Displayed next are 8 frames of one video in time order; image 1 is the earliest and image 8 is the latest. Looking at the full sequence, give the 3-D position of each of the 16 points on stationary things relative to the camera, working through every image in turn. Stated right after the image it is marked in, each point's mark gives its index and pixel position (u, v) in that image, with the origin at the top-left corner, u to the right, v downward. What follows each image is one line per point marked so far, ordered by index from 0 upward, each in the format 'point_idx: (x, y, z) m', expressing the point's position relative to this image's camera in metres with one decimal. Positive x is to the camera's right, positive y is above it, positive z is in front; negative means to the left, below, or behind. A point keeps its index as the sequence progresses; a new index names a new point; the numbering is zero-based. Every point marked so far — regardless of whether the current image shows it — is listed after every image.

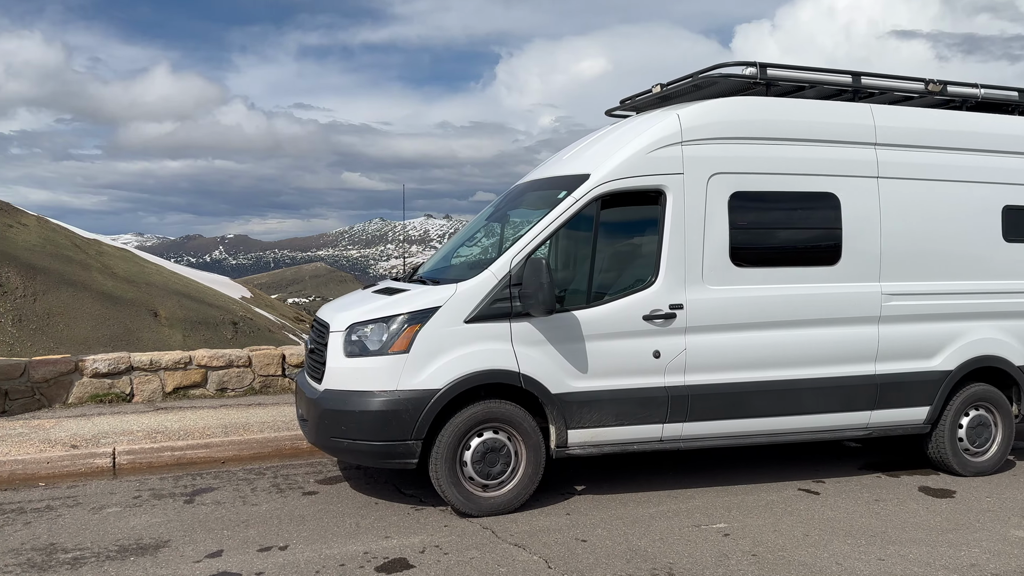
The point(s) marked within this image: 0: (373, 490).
0: (-1.0, -1.4, +5.6) m
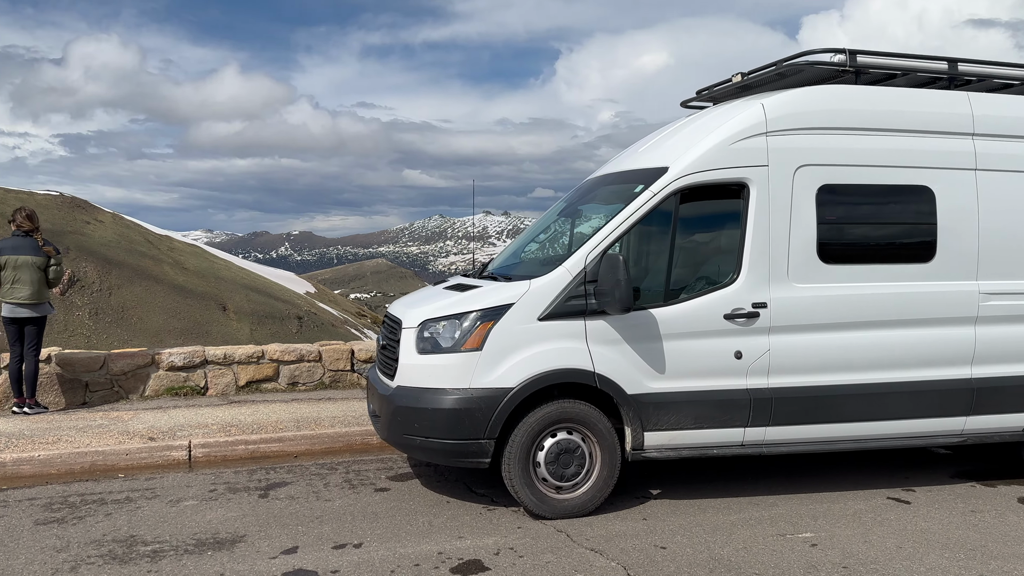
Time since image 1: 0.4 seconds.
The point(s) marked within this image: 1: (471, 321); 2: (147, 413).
0: (-0.5, -1.4, +5.6) m
1: (-0.3, -0.2, +5.0) m
2: (-3.3, -1.1, +7.4) m
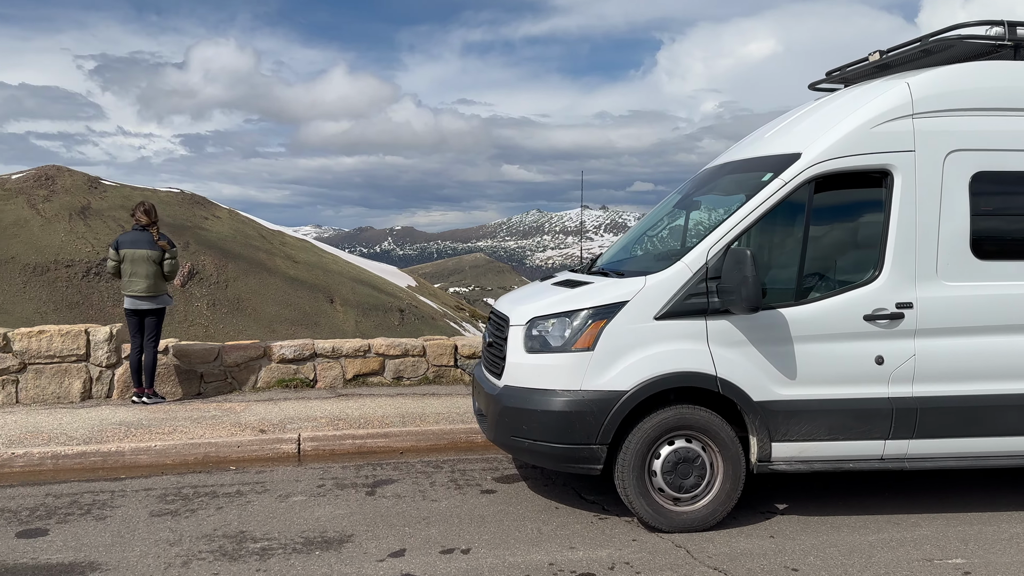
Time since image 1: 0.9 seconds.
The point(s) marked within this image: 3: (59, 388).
0: (+0.3, -1.3, +5.3) m
1: (+0.4, -0.2, +4.7) m
2: (-2.3, -1.1, +7.5) m
3: (-4.2, -0.9, +7.5) m
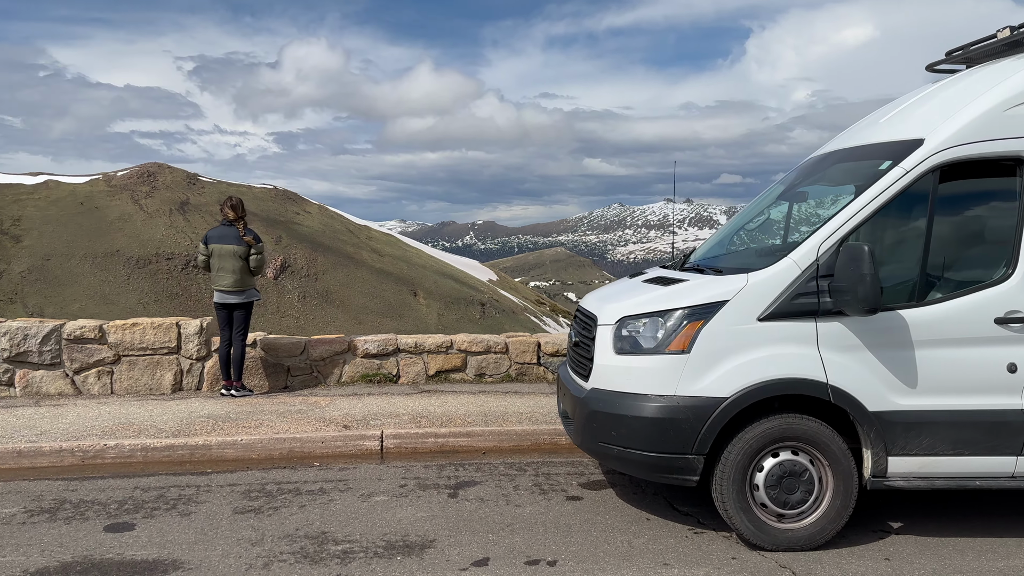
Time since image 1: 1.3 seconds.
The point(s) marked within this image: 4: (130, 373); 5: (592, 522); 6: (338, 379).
0: (+0.8, -1.3, +5.0) m
1: (+0.9, -0.2, +4.4) m
2: (-1.6, -1.0, +7.4) m
3: (-3.4, -0.9, +7.7) m
4: (-3.6, -0.8, +7.6) m
5: (+0.5, -1.4, +4.7) m
6: (-1.7, -0.9, +8.1) m
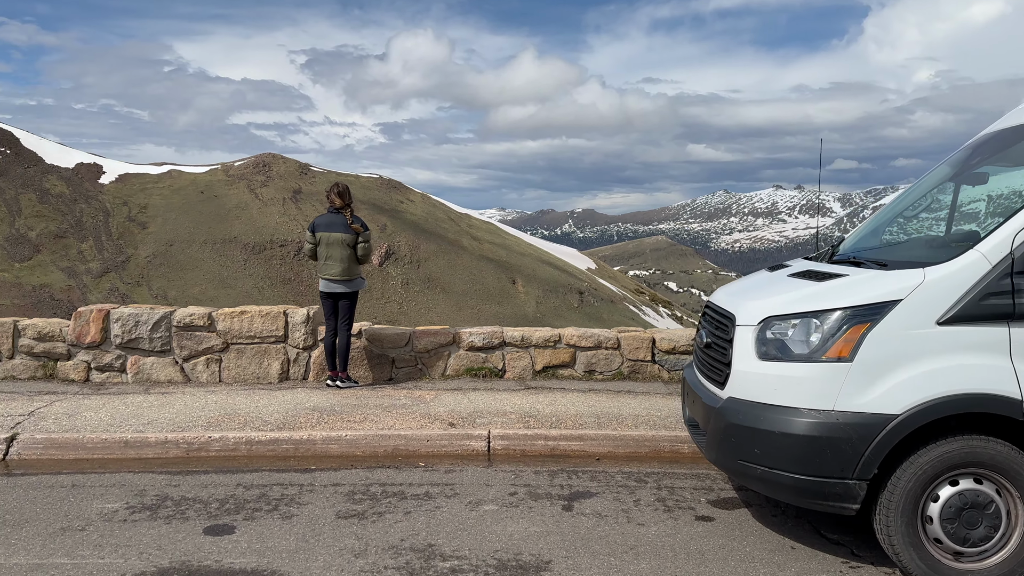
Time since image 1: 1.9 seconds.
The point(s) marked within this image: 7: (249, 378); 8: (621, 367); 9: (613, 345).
0: (+1.5, -1.3, +4.5) m
1: (+1.5, -0.2, +3.8) m
2: (-0.6, -0.9, +7.1) m
3: (-2.4, -0.7, +7.6) m
4: (-2.5, -0.7, +7.5) m
5: (+1.1, -1.3, +4.1) m
6: (-0.7, -0.8, +7.8) m
7: (-2.5, -0.8, +7.5) m
8: (+1.1, -0.8, +7.8) m
9: (+1.0, -0.6, +7.8) m
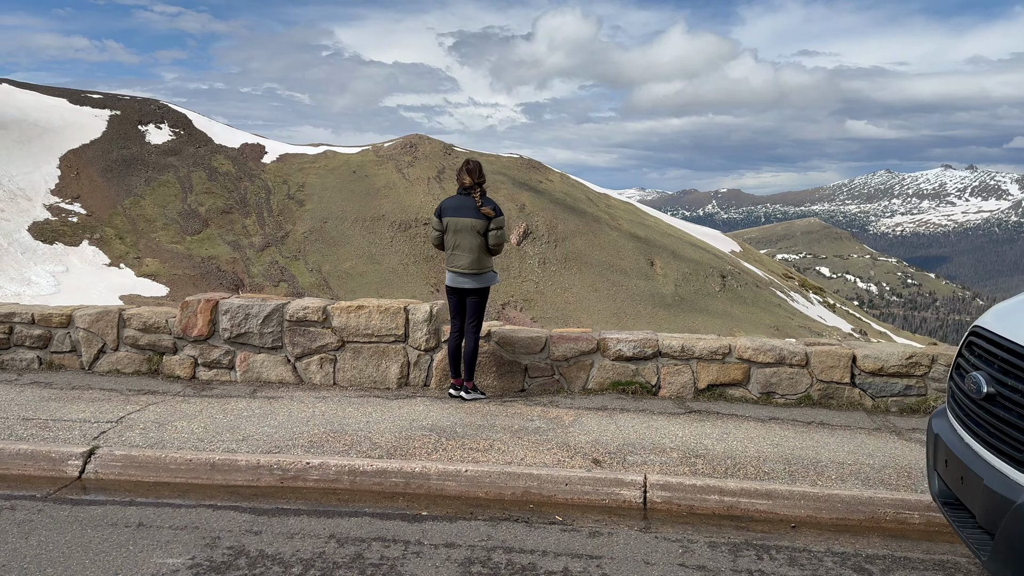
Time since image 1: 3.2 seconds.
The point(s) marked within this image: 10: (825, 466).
0: (+2.1, -1.4, +2.9) m
1: (+2.1, -0.3, +2.2) m
2: (+0.6, -0.9, +5.8) m
3: (-1.1, -0.7, +6.6) m
4: (-1.3, -0.6, +6.6) m
5: (+1.7, -1.4, +2.7) m
6: (+0.6, -0.8, +6.5) m
7: (-1.2, -0.8, +6.6) m
8: (+2.3, -0.8, +6.3) m
9: (+2.2, -0.6, +6.3) m
10: (+1.9, -1.1, +4.9) m
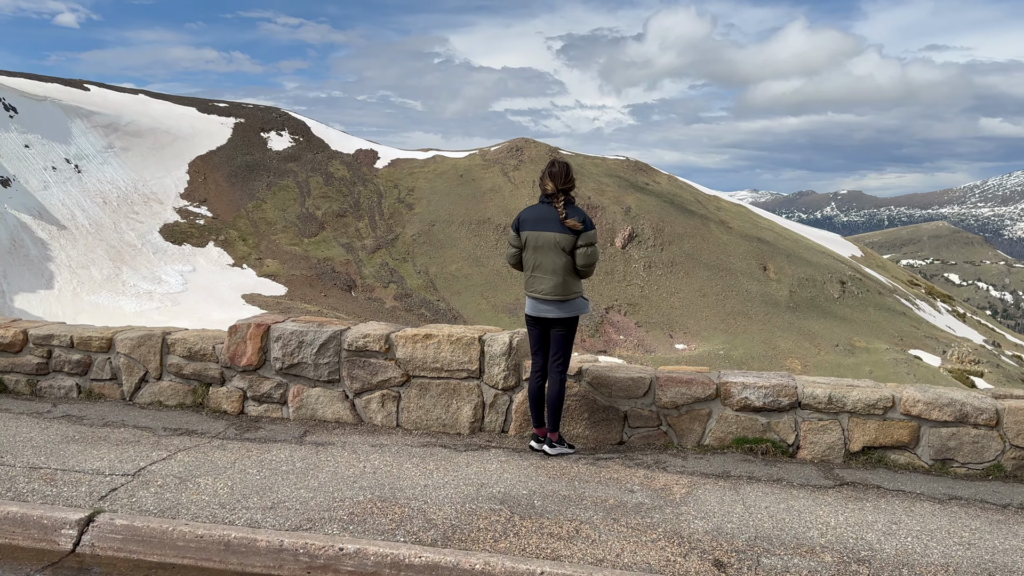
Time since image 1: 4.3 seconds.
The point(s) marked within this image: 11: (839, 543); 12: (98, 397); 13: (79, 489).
0: (+2.3, -1.6, +1.5) m
1: (+2.2, -0.5, +0.8) m
2: (+1.1, -1.1, +4.6) m
3: (-0.5, -0.9, +5.5) m
4: (-0.6, -0.8, +5.6) m
5: (+1.8, -1.6, +1.3) m
6: (+1.2, -1.0, +5.2) m
7: (-0.5, -0.9, +5.6) m
8: (+2.9, -1.0, +4.8) m
9: (+2.8, -0.8, +4.8) m
10: (+2.3, -1.3, +3.5) m
11: (+1.6, -1.2, +3.9) m
12: (-3.1, -0.8, +6.0) m
13: (-2.3, -1.1, +4.3) m
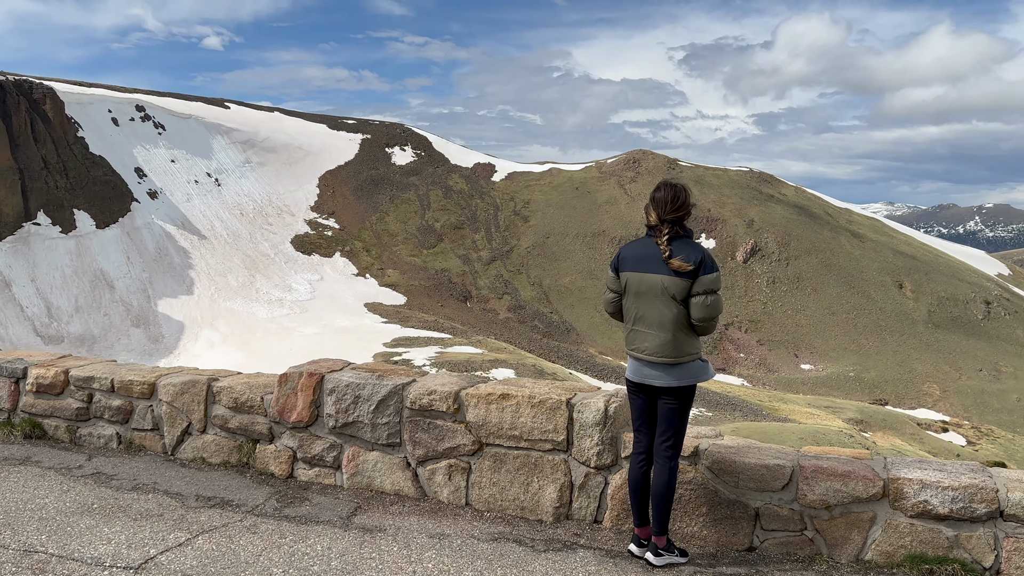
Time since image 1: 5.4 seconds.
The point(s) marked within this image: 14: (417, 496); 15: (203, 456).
0: (+2.2, -1.9, 0.0) m
1: (+2.0, -0.7, -0.6) m
2: (+1.5, -1.4, +3.3) m
3: (+0.1, -1.1, +4.5) m
4: (-0.1, -1.1, +4.5) m
5: (+1.7, -1.9, -0.1) m
6: (+1.7, -1.3, +3.9) m
7: (0.0, -1.2, +4.5) m
8: (+3.3, -1.3, +3.2) m
9: (+3.2, -1.1, +3.3) m
10: (+2.5, -1.6, +2.0) m
11: (+1.8, -1.5, +2.5) m
12: (-2.4, -1.0, +5.3) m
13: (-1.9, -1.3, +3.5) m
14: (-0.6, -1.2, +4.7) m
15: (-2.0, -1.1, +5.2) m
